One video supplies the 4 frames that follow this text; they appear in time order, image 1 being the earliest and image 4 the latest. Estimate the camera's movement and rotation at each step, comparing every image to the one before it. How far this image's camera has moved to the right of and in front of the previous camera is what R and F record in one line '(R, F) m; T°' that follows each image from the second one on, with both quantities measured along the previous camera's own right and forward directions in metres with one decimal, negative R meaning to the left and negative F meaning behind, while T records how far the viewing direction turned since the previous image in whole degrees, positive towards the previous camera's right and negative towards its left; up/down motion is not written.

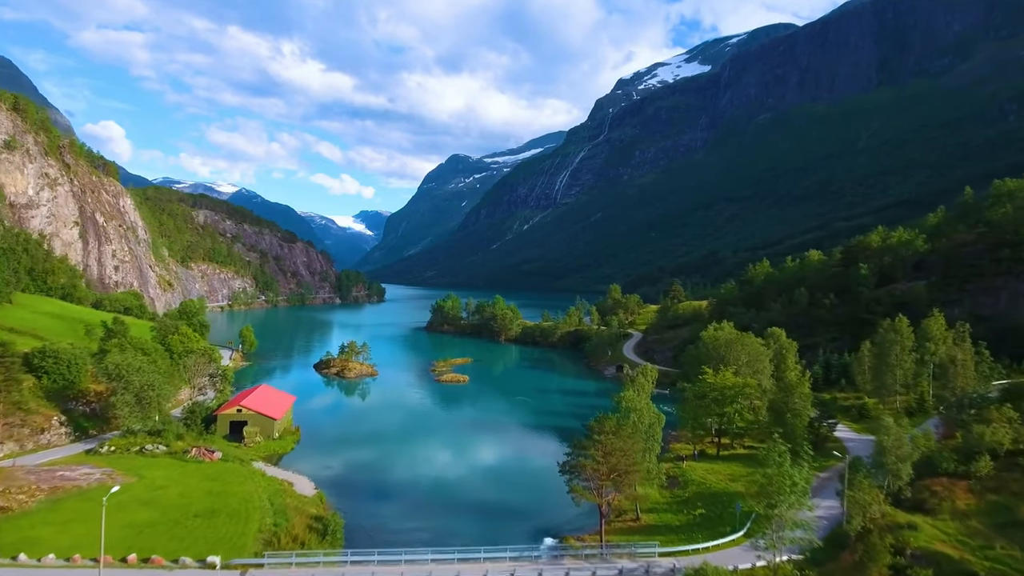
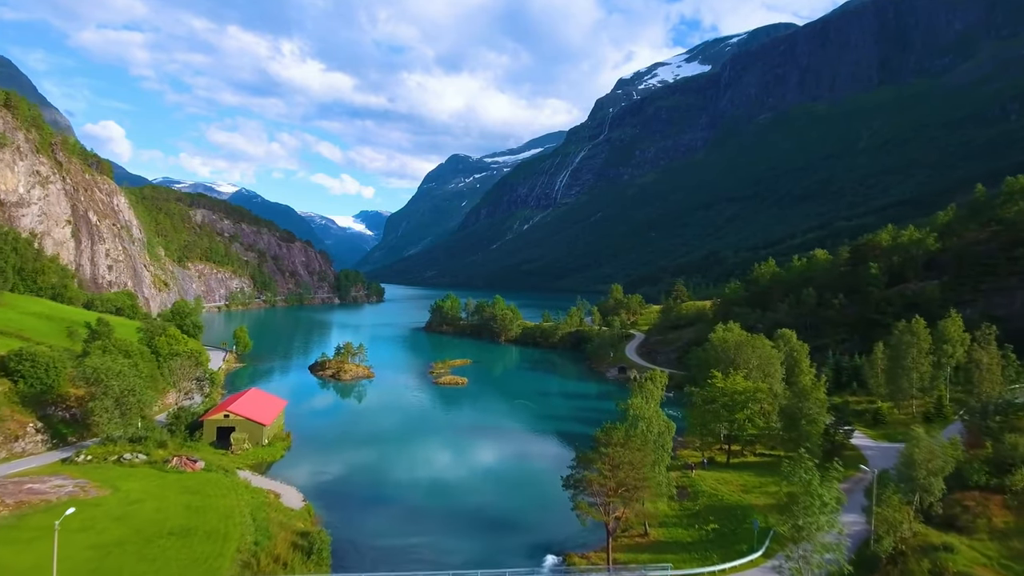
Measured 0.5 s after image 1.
(0.0, +2.5) m; 0°
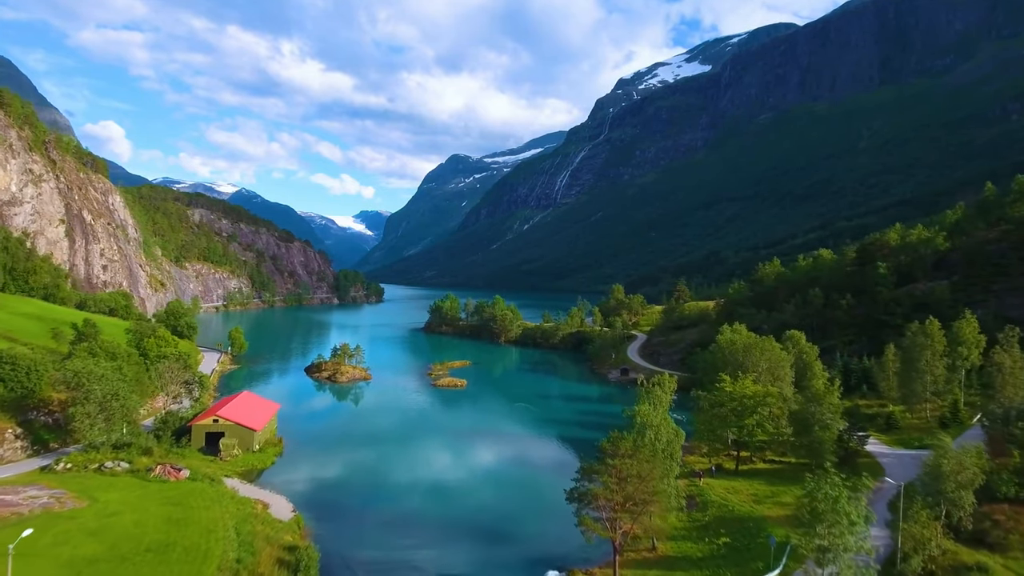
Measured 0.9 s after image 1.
(0.0, +2.0) m; 0°
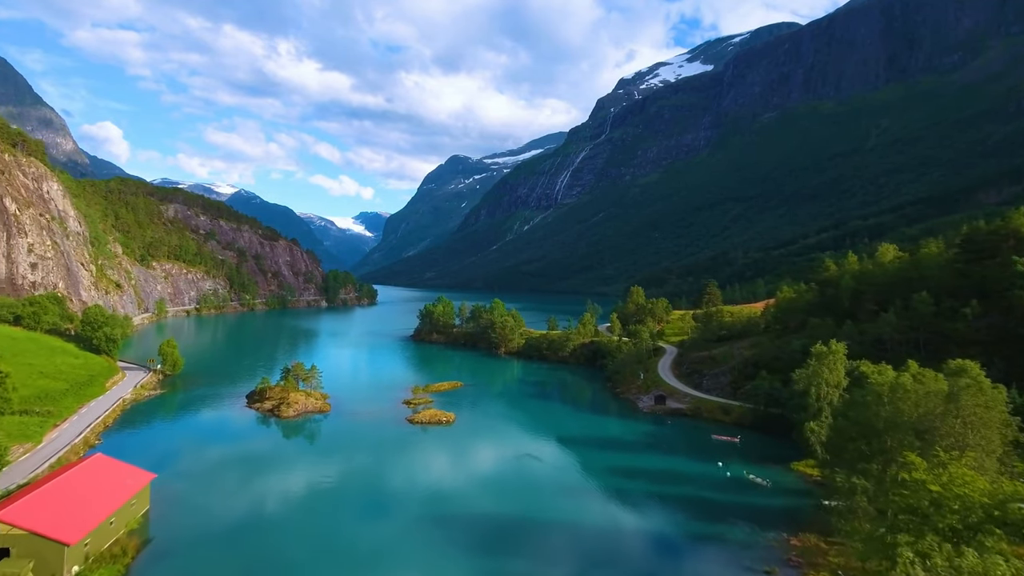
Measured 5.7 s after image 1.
(-0.5, +22.6) m; 0°
